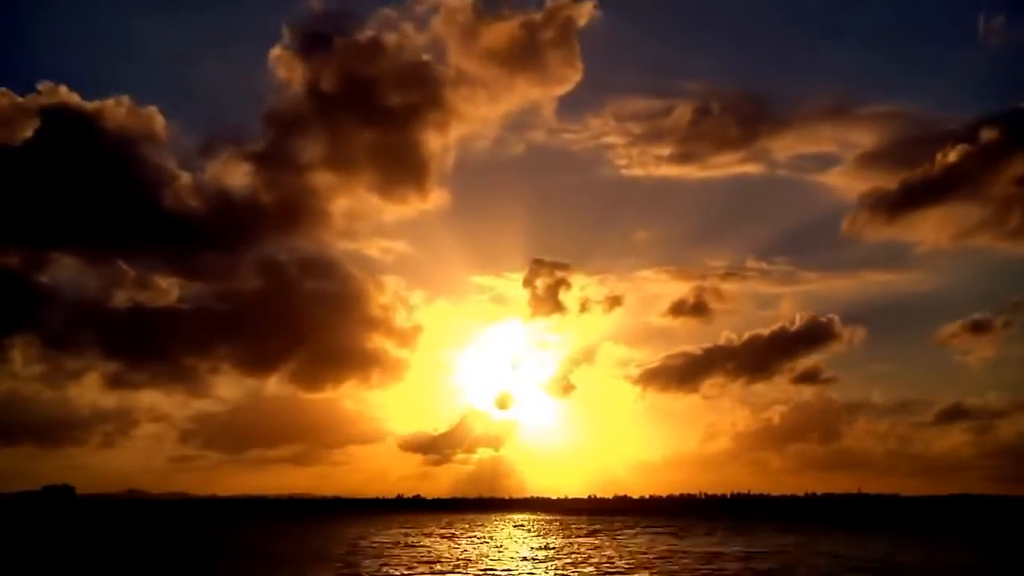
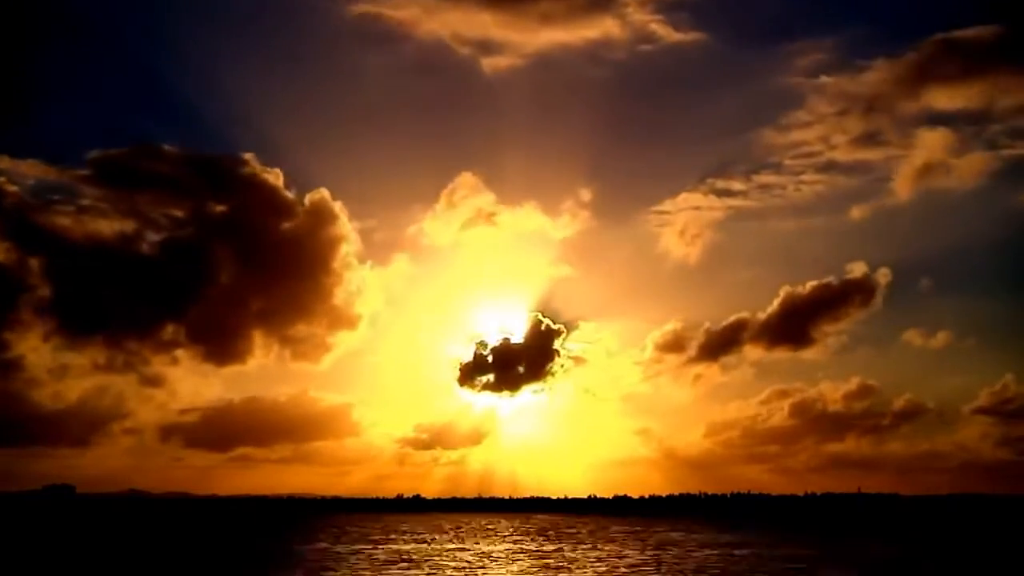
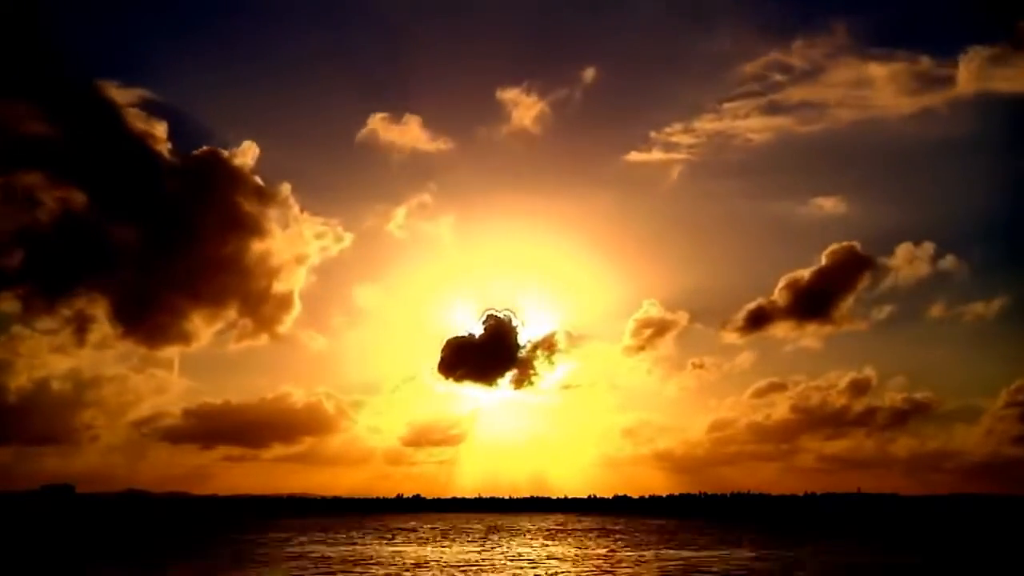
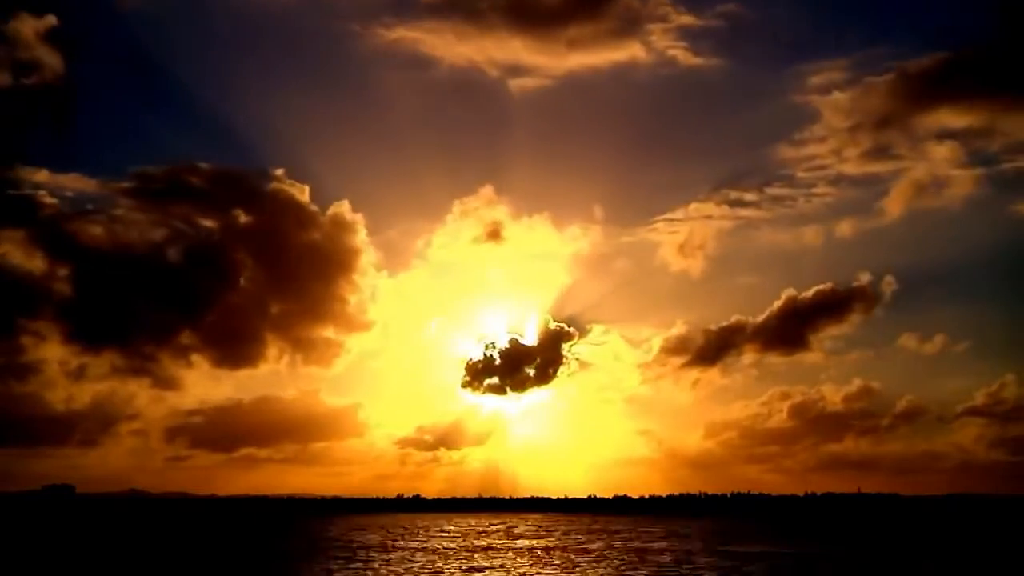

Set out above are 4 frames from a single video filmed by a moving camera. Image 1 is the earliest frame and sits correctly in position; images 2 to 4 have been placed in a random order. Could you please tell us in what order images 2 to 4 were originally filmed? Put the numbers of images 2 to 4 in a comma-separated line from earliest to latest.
4, 2, 3
